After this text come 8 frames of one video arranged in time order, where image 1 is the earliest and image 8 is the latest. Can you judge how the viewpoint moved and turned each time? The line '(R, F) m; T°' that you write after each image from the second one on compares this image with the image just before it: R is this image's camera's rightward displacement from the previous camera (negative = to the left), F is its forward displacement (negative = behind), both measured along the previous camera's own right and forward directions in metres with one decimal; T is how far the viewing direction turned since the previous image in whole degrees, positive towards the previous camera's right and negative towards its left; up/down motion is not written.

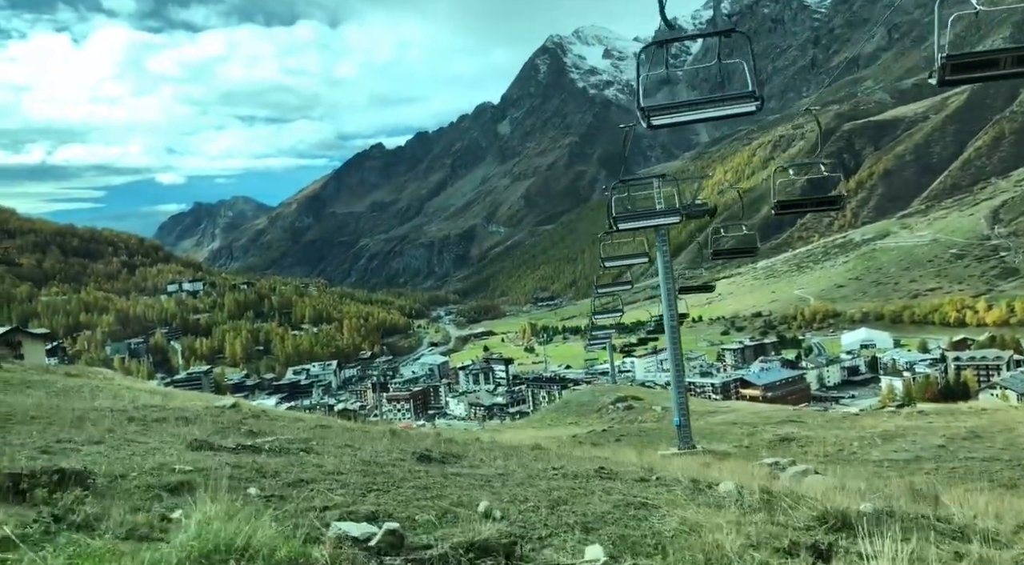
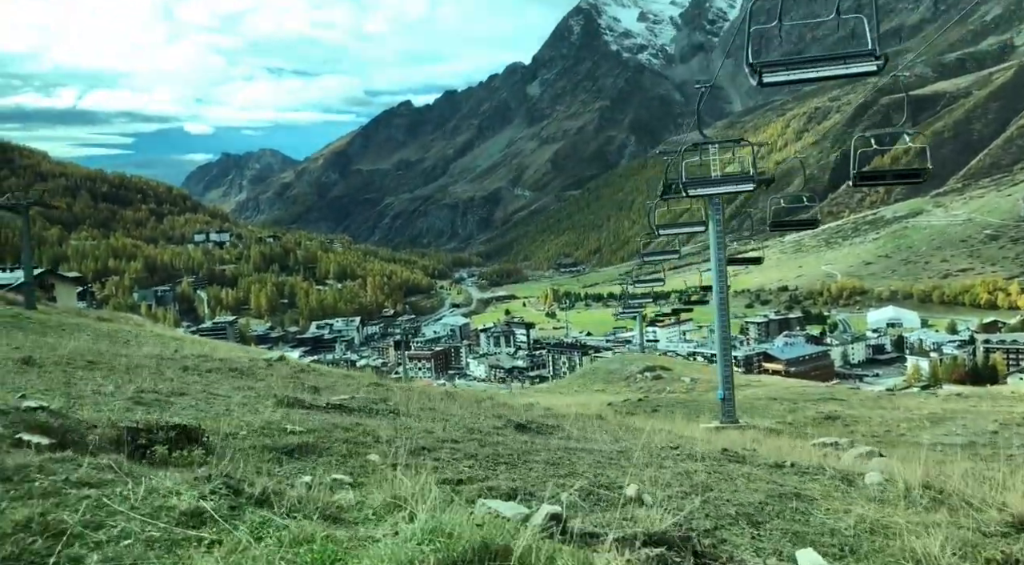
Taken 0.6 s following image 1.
(-0.7, +0.4) m; -1°
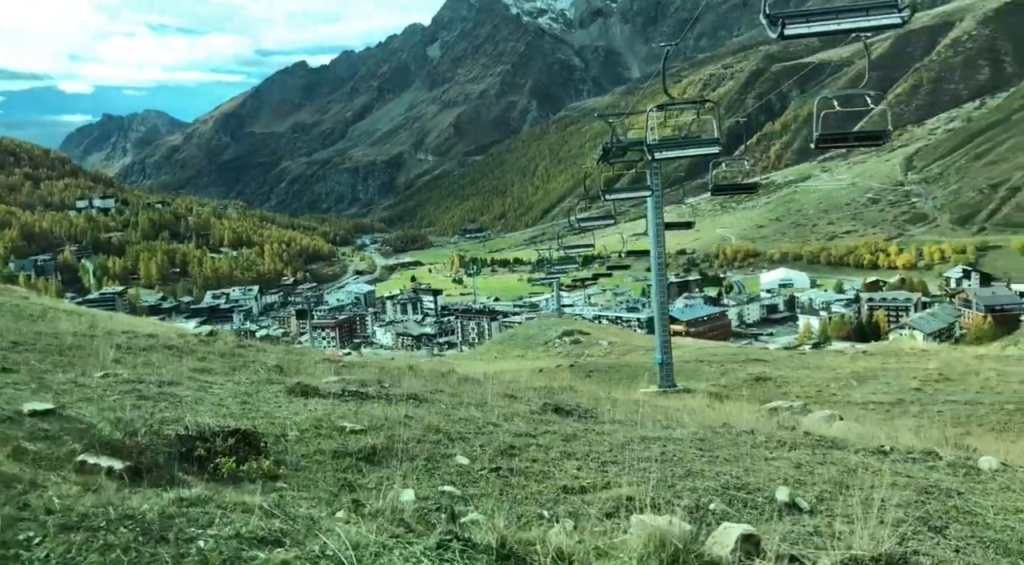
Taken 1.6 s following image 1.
(-1.0, +0.8) m; +6°
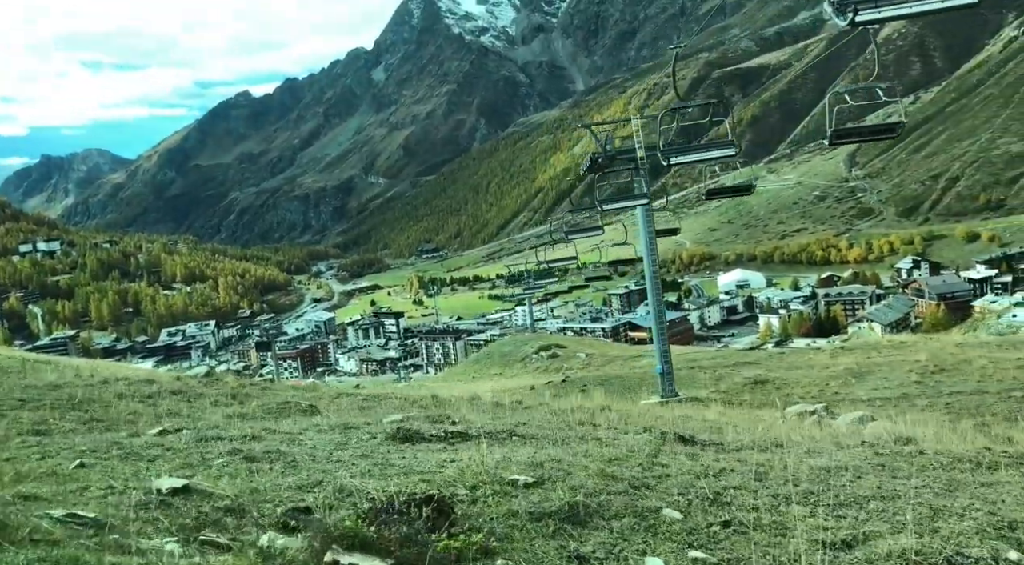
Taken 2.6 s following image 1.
(-1.1, +0.6) m; +3°
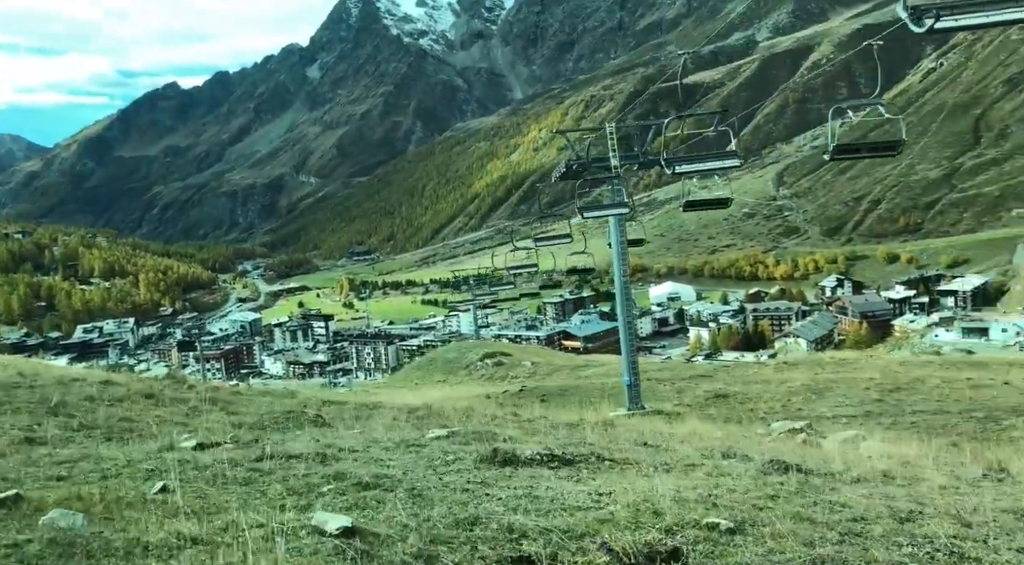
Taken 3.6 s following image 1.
(-1.1, +0.6) m; +4°
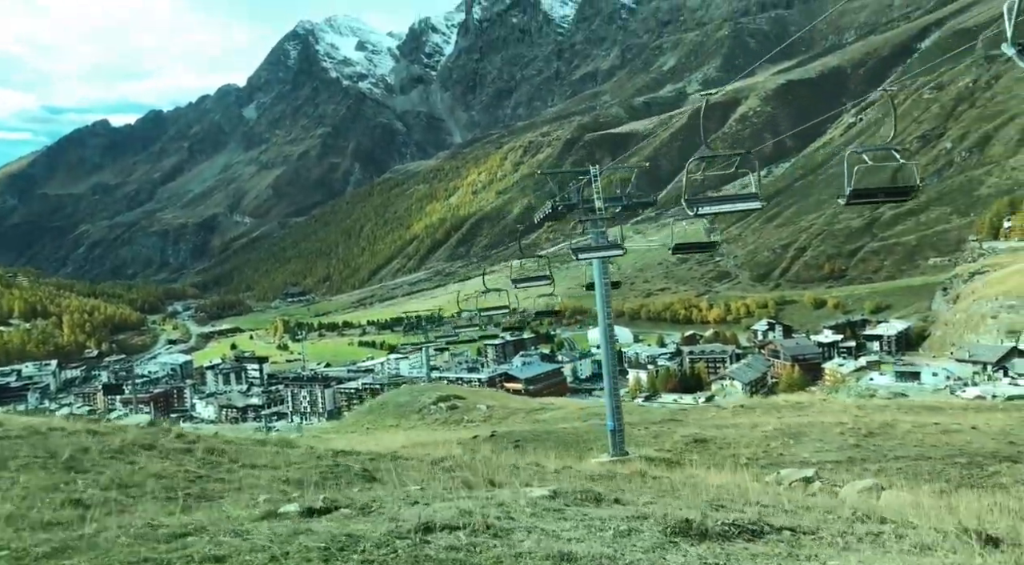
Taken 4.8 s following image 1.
(-1.4, +0.7) m; +4°
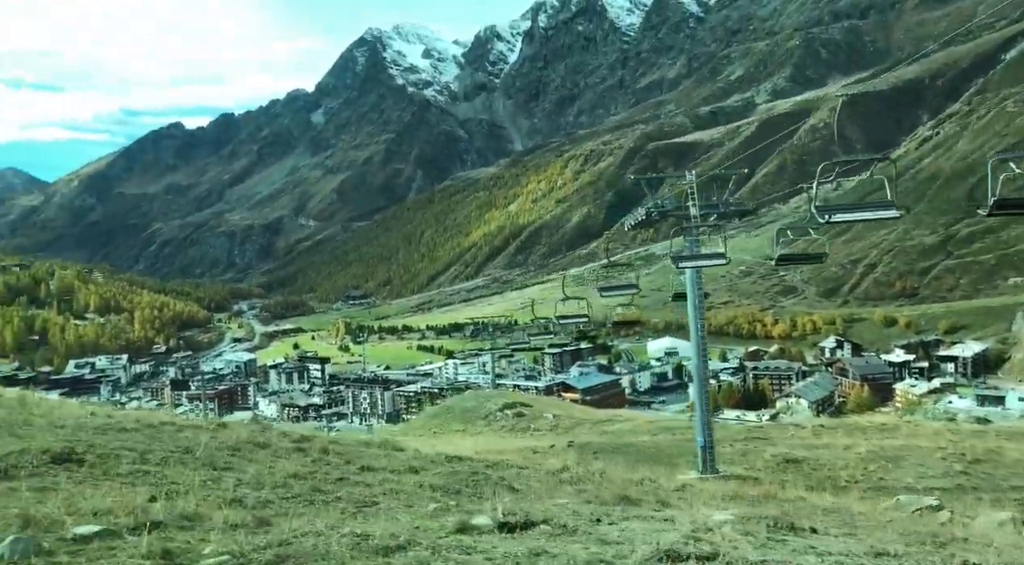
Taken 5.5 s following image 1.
(-0.9, +0.5) m; -4°
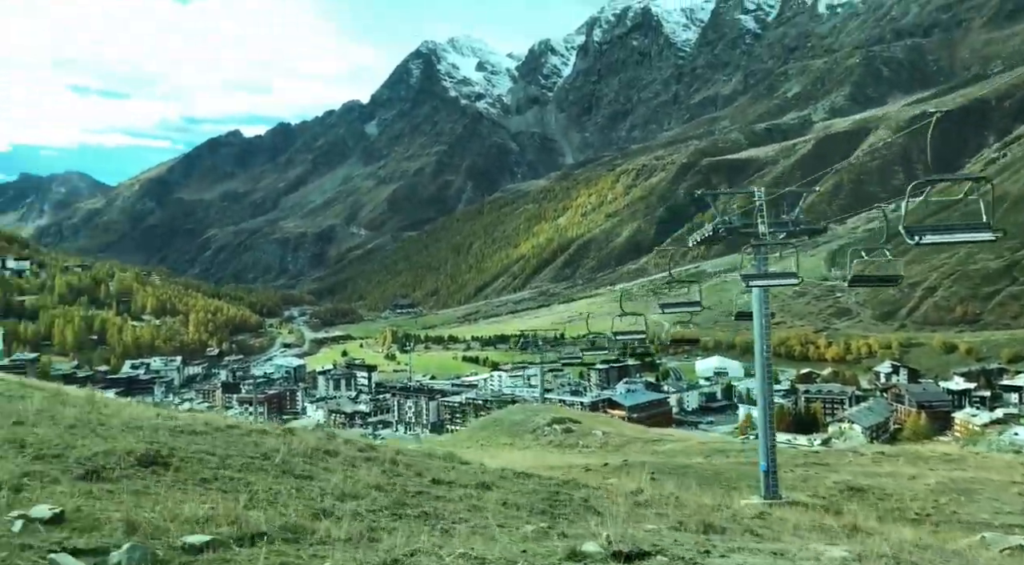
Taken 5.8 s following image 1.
(-0.4, +0.2) m; -3°
